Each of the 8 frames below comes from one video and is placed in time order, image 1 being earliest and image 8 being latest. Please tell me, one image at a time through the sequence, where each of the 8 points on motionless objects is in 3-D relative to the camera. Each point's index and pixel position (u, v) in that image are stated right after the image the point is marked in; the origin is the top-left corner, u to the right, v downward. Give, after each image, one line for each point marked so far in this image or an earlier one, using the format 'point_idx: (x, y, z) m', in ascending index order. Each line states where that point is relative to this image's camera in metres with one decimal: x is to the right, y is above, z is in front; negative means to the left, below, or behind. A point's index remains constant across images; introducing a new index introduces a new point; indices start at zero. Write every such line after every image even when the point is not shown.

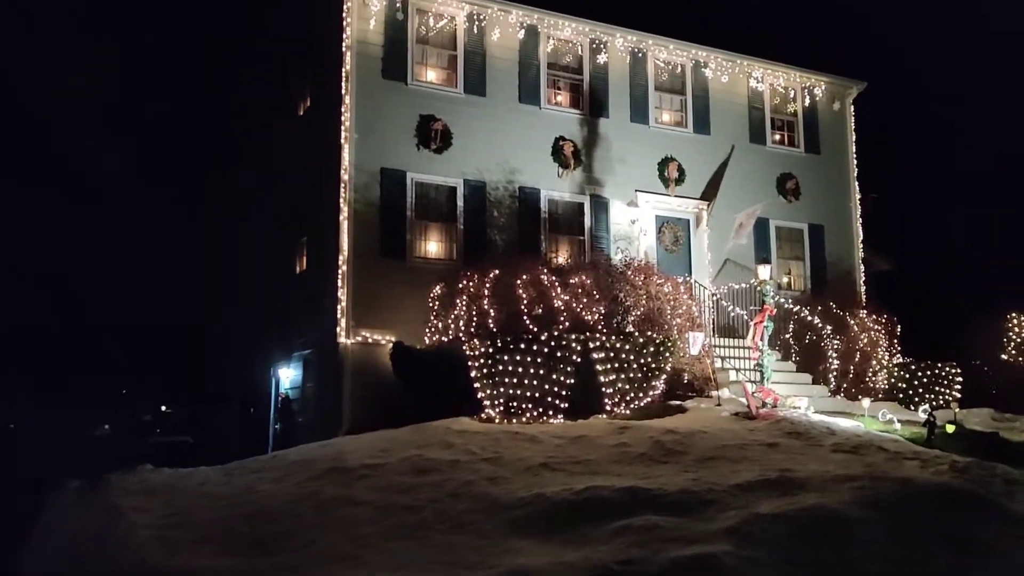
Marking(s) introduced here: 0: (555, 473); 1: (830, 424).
0: (+0.4, -1.7, +8.5) m
1: (+3.9, -1.7, +11.1) m
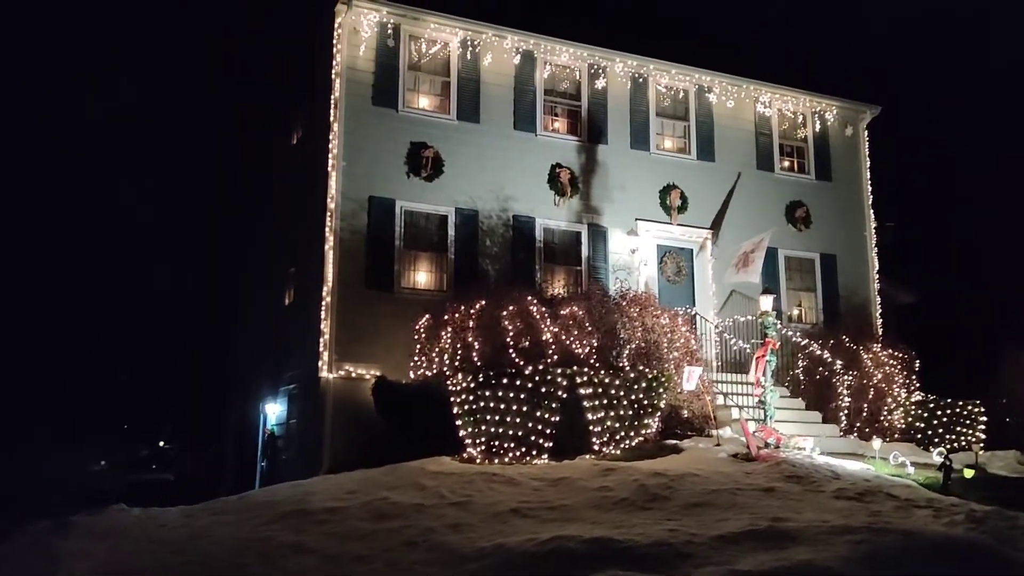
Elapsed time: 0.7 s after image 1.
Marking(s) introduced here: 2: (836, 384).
0: (+0.1, -2.0, +7.7) m
1: (+3.7, -2.0, +10.3) m
2: (+5.2, -1.6, +14.6) m
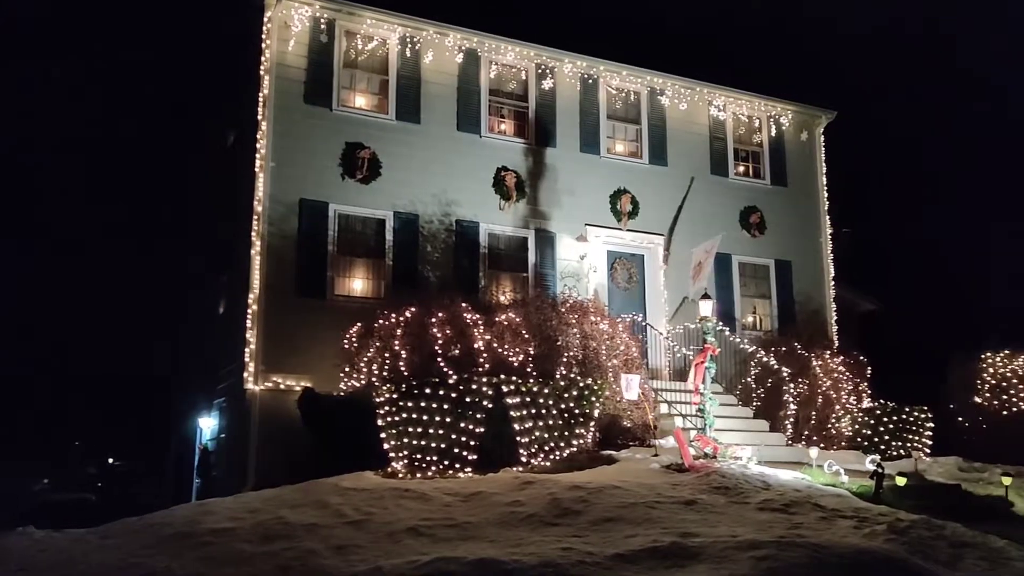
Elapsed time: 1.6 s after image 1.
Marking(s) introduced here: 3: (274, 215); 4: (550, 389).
0: (-0.7, -2.0, +7.2) m
1: (+2.8, -2.1, +9.8) m
2: (+4.3, -1.6, +14.2) m
3: (-3.6, +1.1, +13.8) m
4: (+0.4, -1.2, +10.9) m
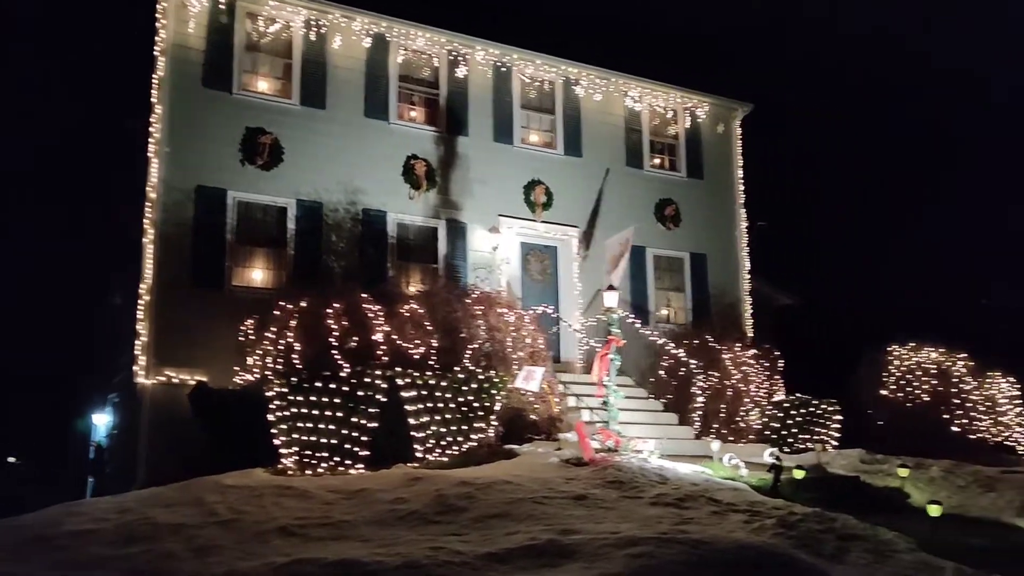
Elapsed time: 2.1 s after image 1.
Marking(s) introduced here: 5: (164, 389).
0: (-1.7, -1.9, +6.8) m
1: (+1.6, -2.0, +9.7) m
2: (+2.8, -1.5, +14.1) m
3: (-5.0, +1.3, +13.1) m
4: (-0.8, -1.1, +10.5) m
5: (-4.8, -1.4, +12.4) m
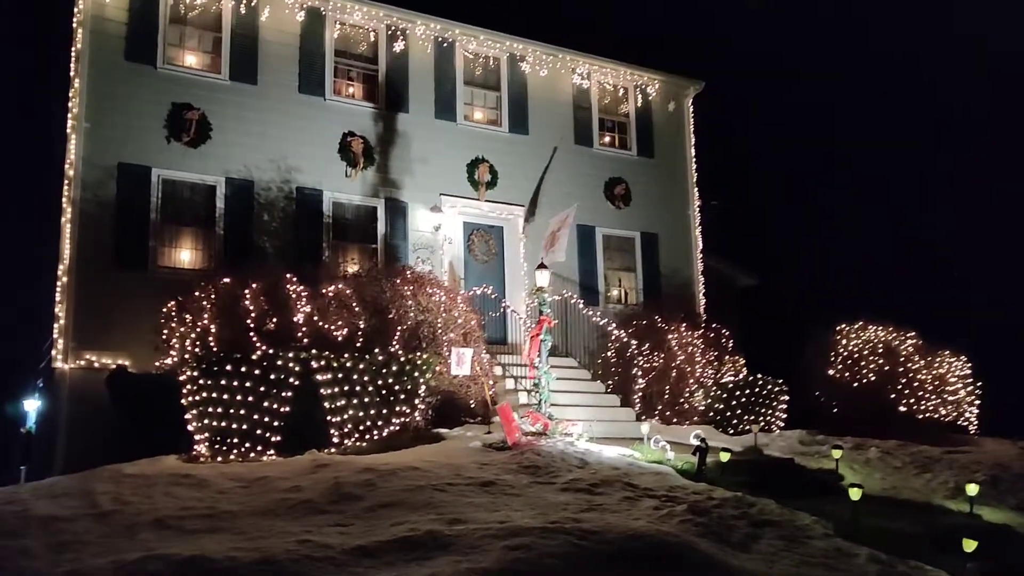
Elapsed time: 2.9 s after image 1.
0: (-2.5, -1.7, +6.4) m
1: (+0.8, -1.7, +9.3) m
2: (+1.9, -1.2, +13.8) m
3: (-5.9, +1.5, +12.6) m
4: (-1.6, -0.9, +10.1) m
5: (-5.7, -1.1, +12.0) m
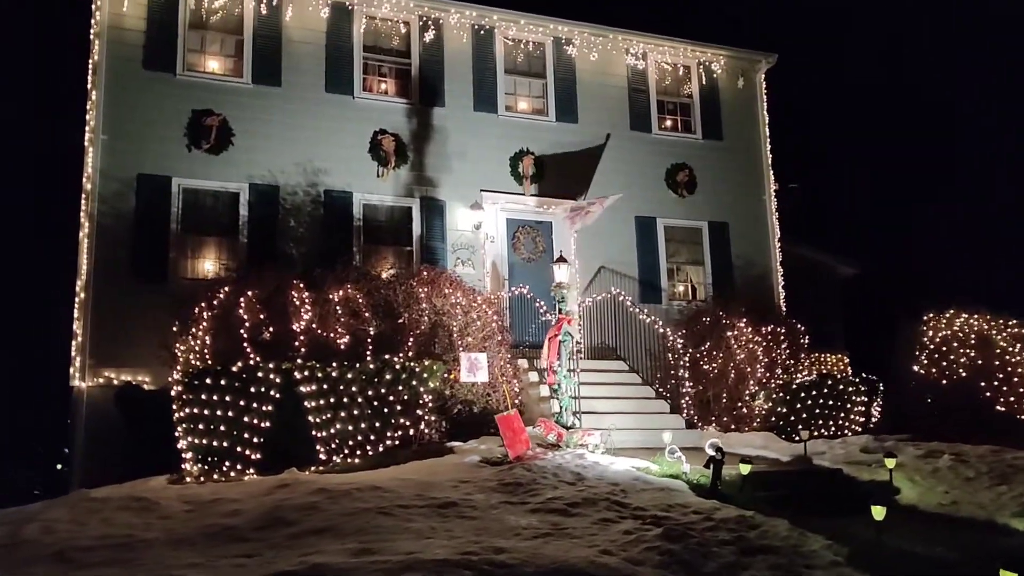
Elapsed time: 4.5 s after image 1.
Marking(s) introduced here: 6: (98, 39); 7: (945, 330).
0: (-2.9, -1.8, +5.8) m
1: (+0.7, -1.6, +8.2) m
2: (+2.4, -1.1, +12.5) m
3: (-5.6, +1.3, +12.5) m
4: (-1.6, -0.9, +9.4) m
5: (-5.3, -1.3, +11.8) m
6: (-5.8, +3.5, +12.8) m
7: (+7.1, -0.7, +14.3) m
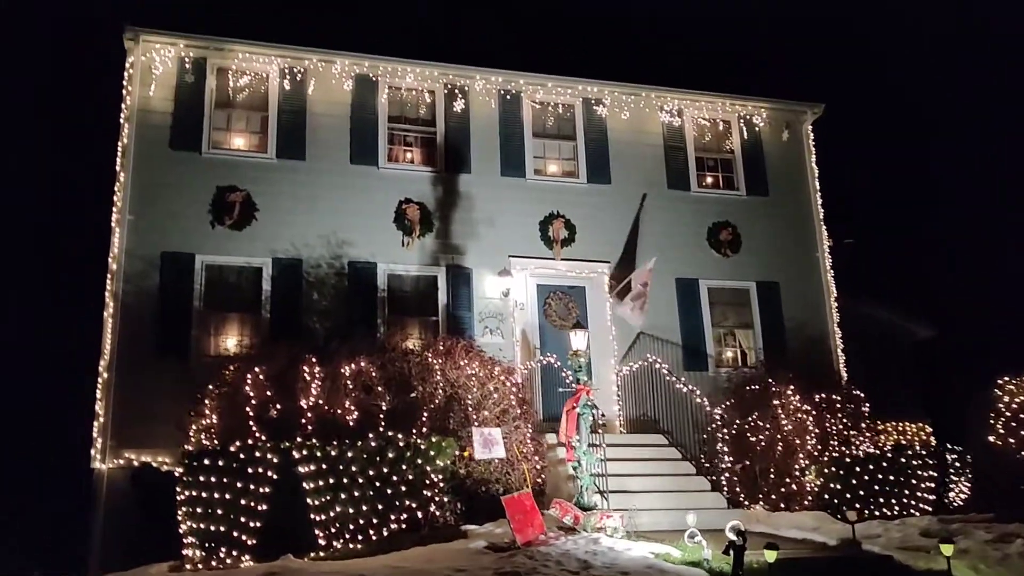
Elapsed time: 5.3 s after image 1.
0: (-3.1, -2.3, +5.4) m
1: (+0.8, -2.2, +7.5) m
2: (+2.8, -1.9, +11.6) m
3: (-5.2, +0.2, +12.4) m
4: (-1.5, -1.6, +8.9) m
5: (-5.0, -2.3, +11.5) m
6: (-5.5, +2.4, +12.9) m
7: (+7.5, -1.5, +13.1) m
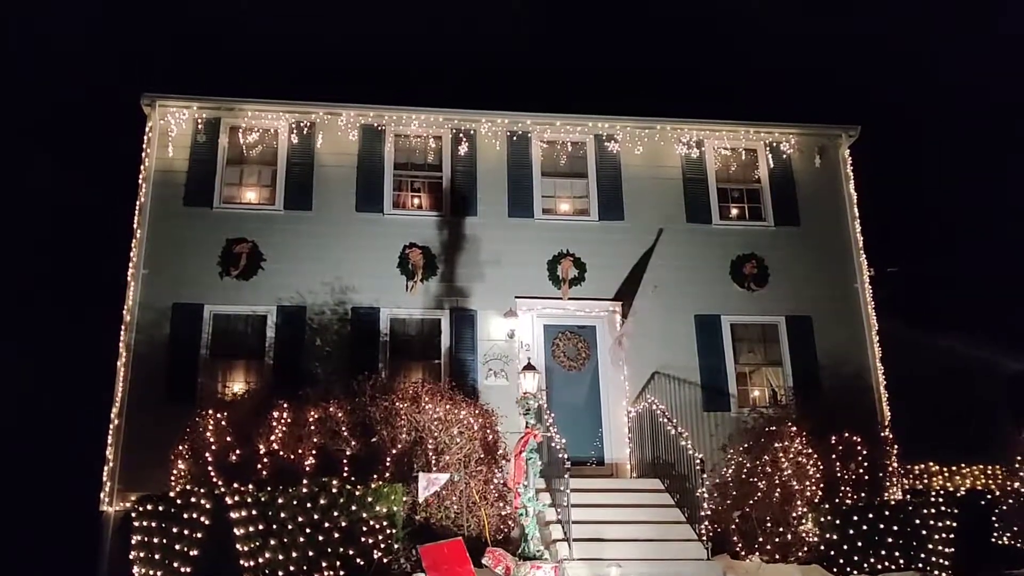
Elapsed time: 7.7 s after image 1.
0: (-4.2, -2.6, +5.7) m
1: (-0.1, -2.5, +7.2) m
2: (+2.5, -2.4, +11.0) m
3: (-5.3, -0.5, +13.1) m
4: (-2.1, -2.1, +8.9) m
5: (-5.2, -3.0, +12.0) m
6: (-5.6, +1.6, +13.7) m
7: (+7.4, -1.8, +11.8) m
